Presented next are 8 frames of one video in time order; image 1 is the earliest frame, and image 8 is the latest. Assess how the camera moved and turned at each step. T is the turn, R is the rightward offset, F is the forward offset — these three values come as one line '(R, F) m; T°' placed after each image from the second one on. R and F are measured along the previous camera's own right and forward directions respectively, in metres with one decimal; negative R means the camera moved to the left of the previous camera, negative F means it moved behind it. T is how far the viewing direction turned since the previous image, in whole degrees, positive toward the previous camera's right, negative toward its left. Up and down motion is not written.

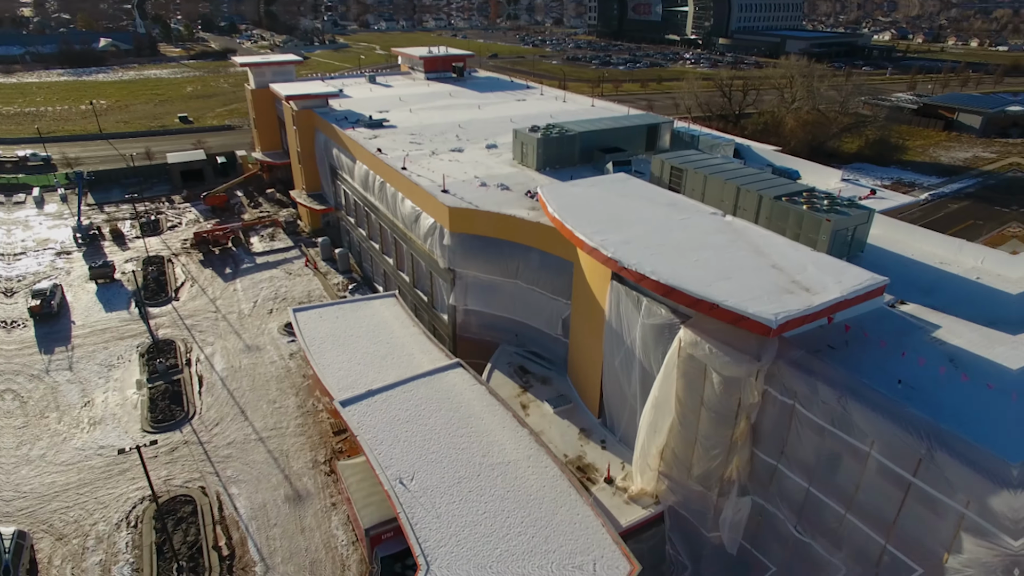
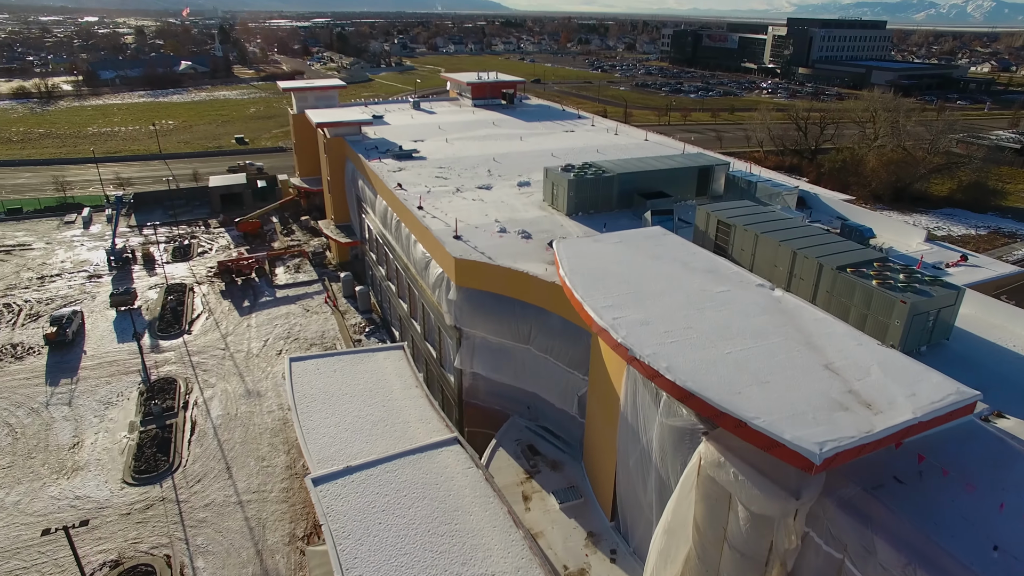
(+0.7, +1.5) m; -5°
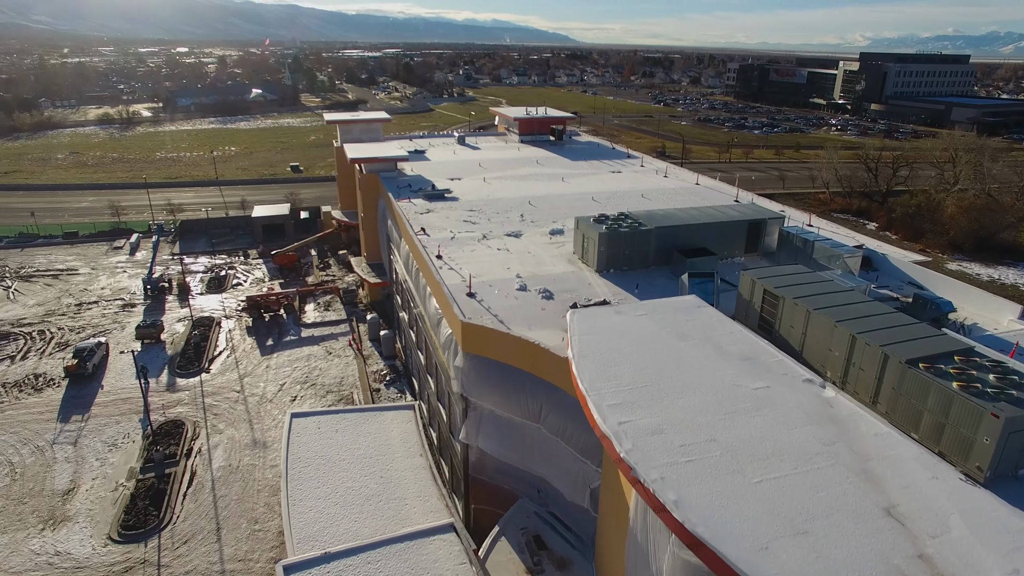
(+0.6, +1.1) m; -5°
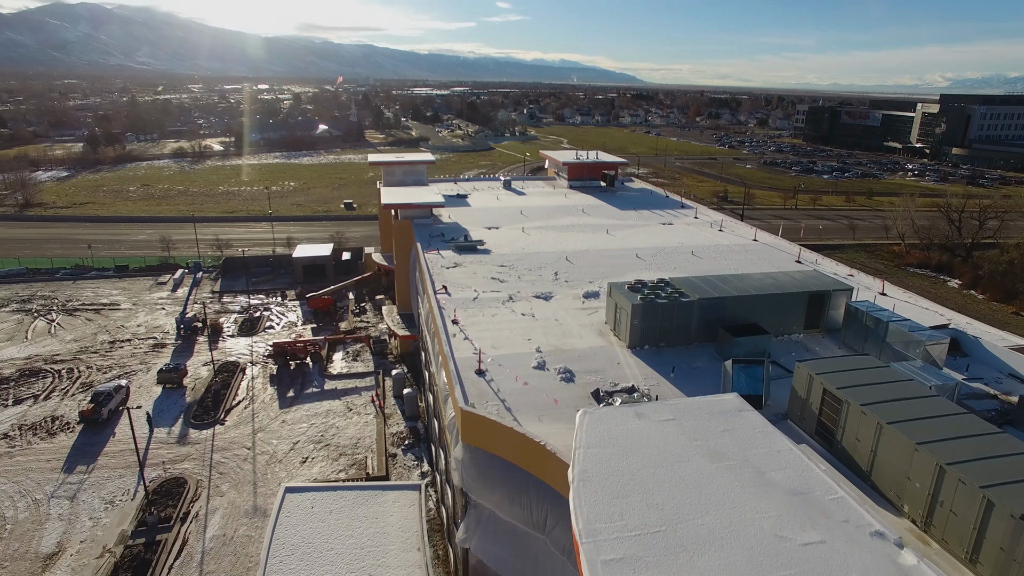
(+0.5, +1.2) m; -5°
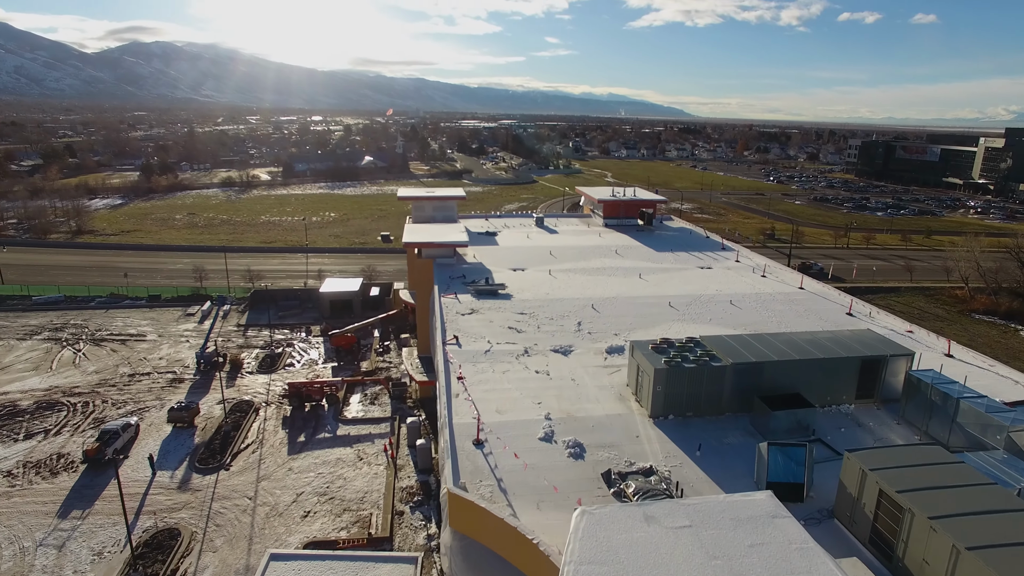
(+0.4, +0.9) m; -4°
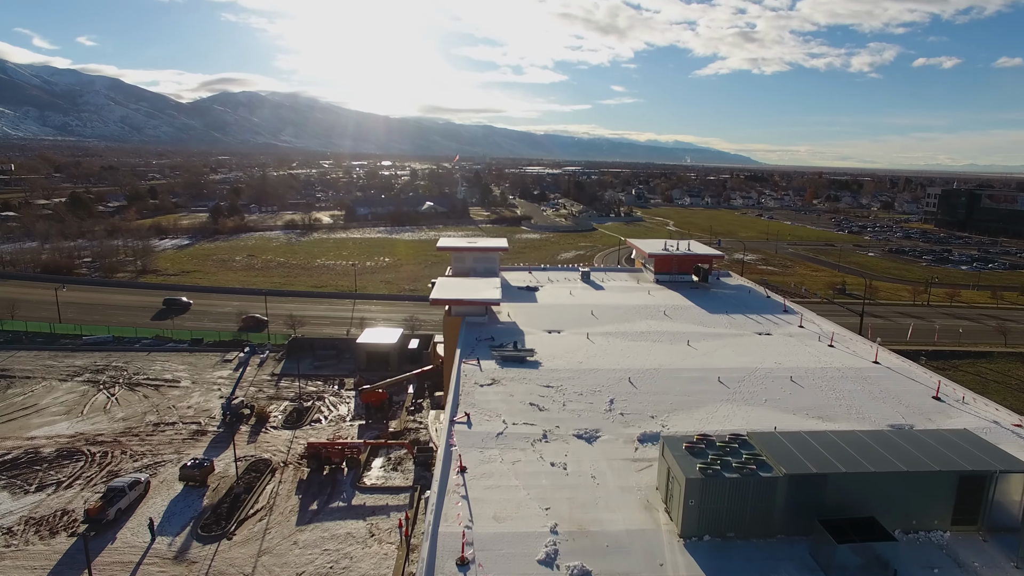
(+0.6, +1.3) m; -5°
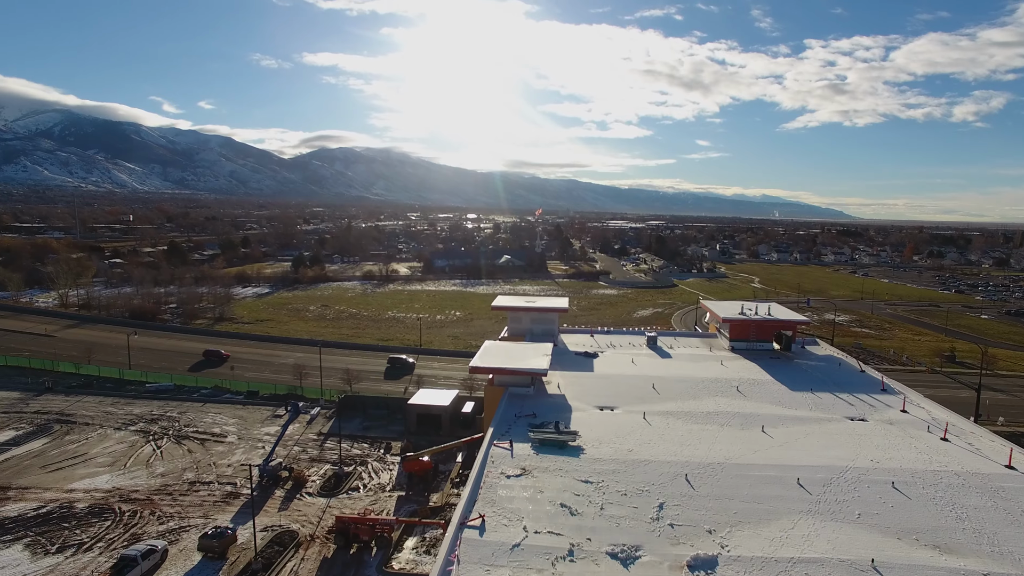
(+0.6, +1.5) m; -7°
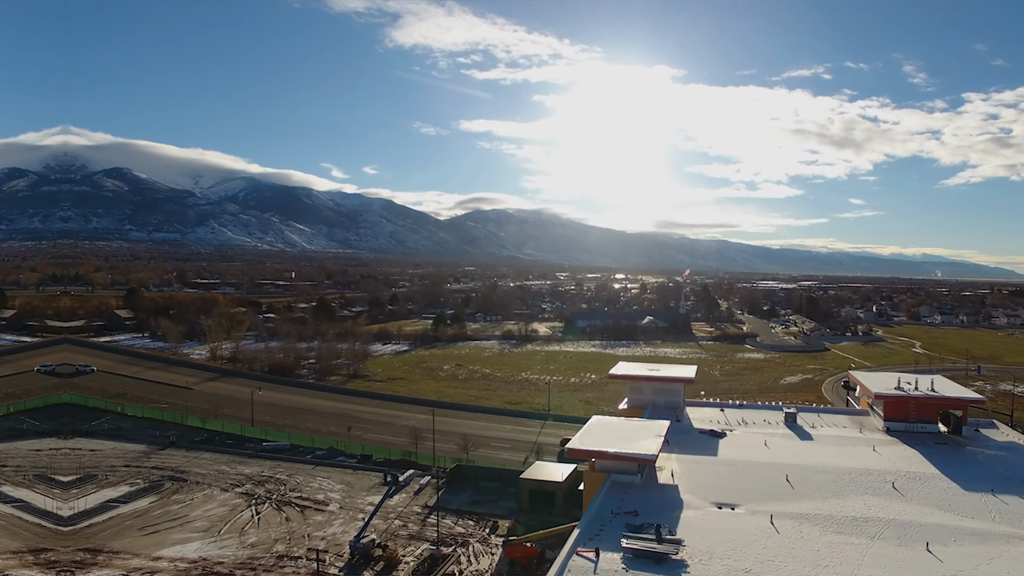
(+0.5, +1.9) m; -11°
